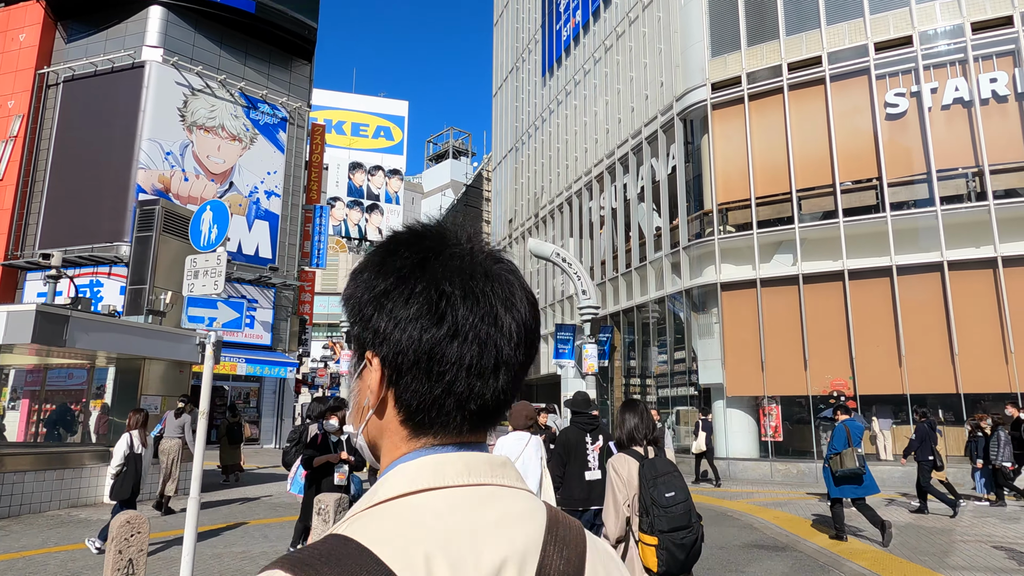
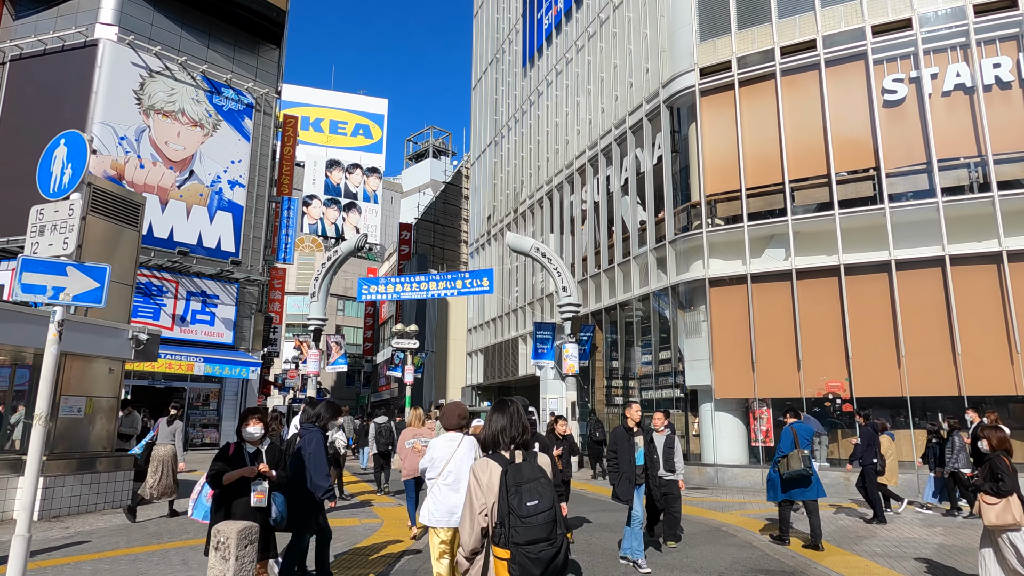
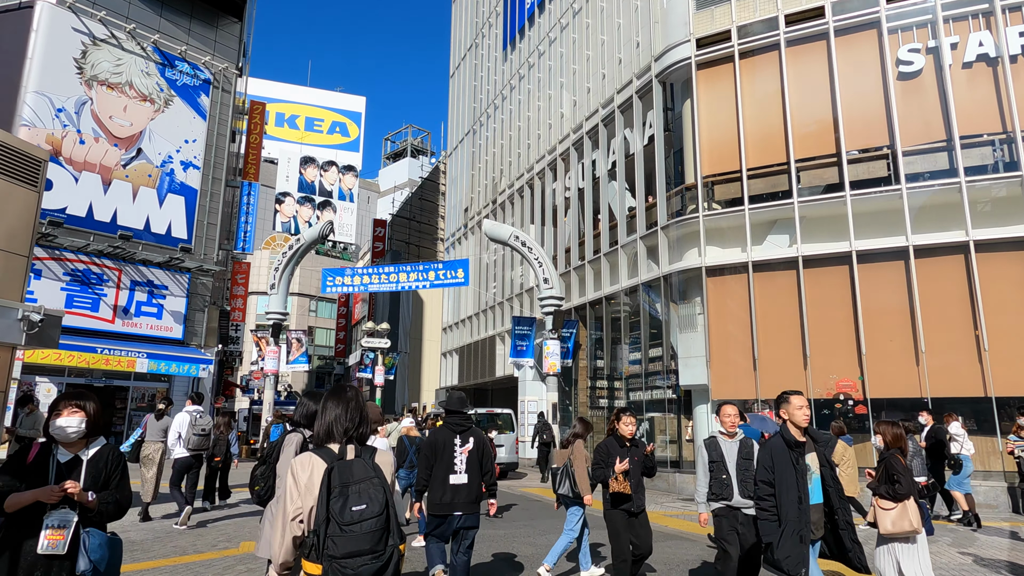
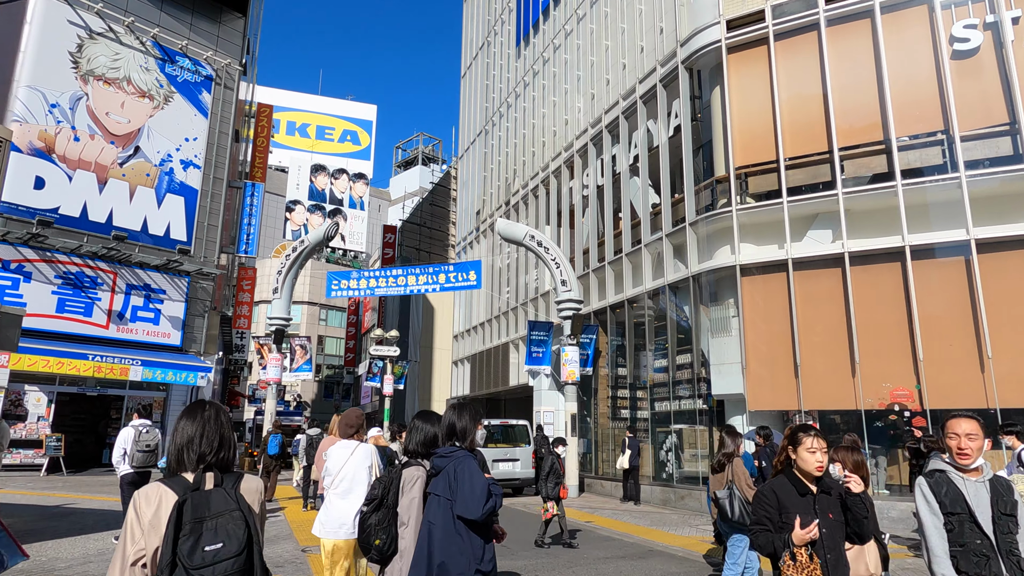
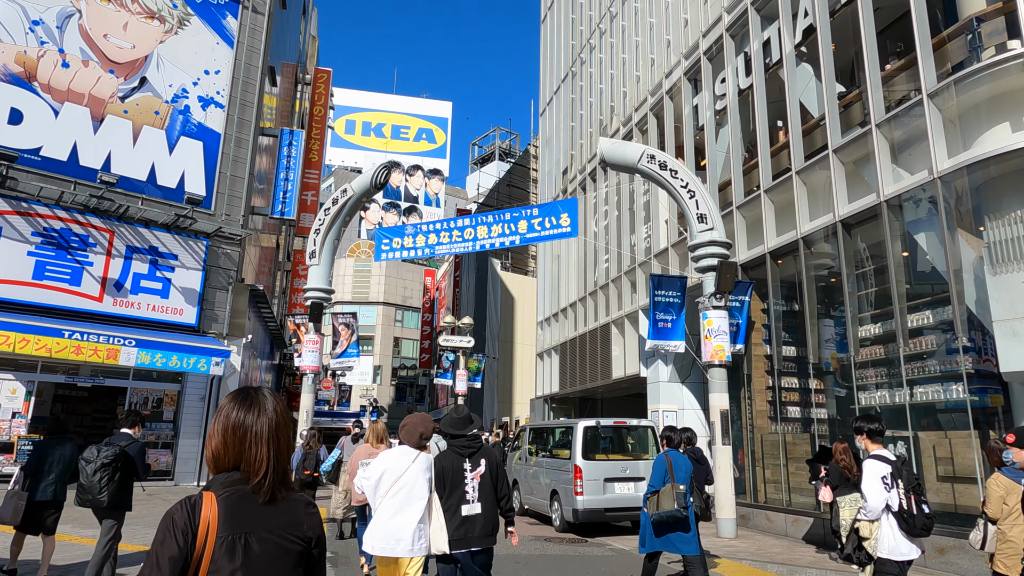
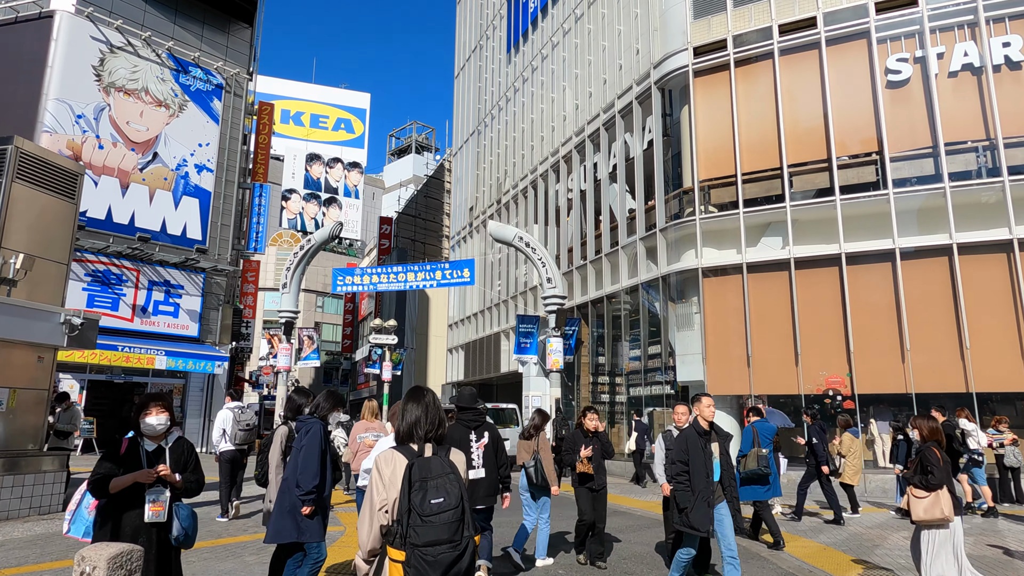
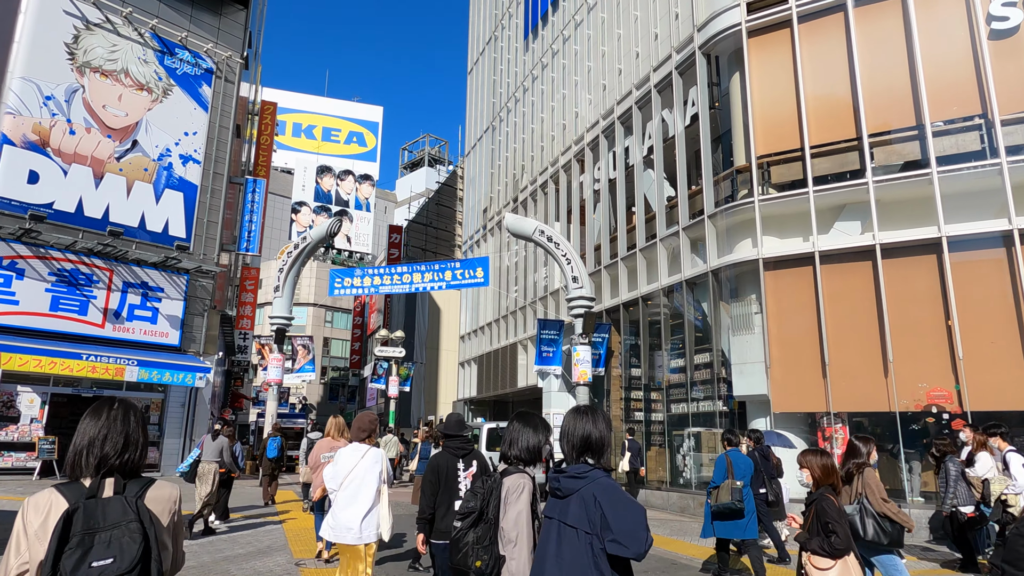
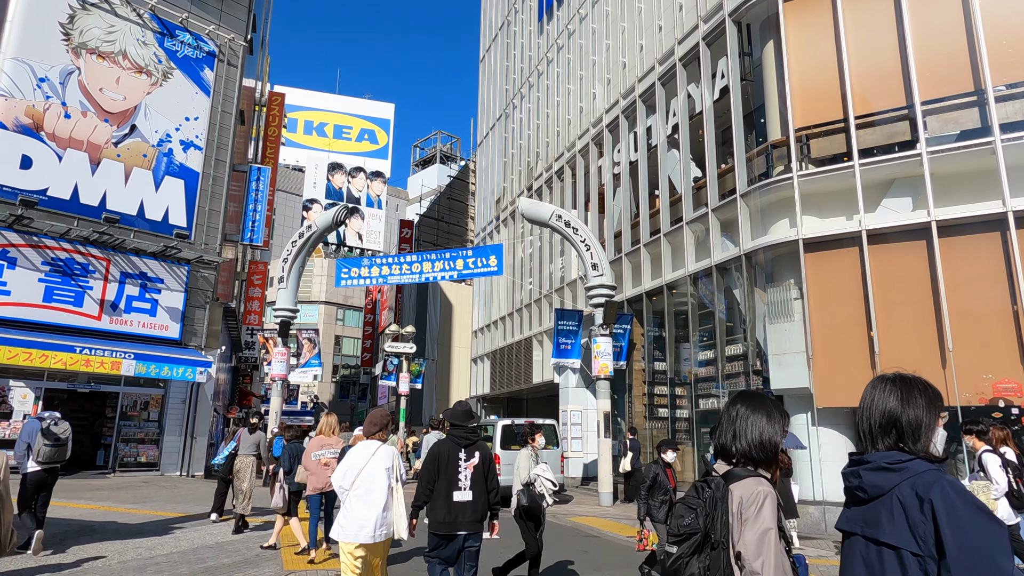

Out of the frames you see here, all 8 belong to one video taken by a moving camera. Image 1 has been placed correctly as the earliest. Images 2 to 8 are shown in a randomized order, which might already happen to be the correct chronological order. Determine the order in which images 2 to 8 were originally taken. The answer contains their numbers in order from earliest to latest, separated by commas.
2, 6, 3, 4, 7, 8, 5
